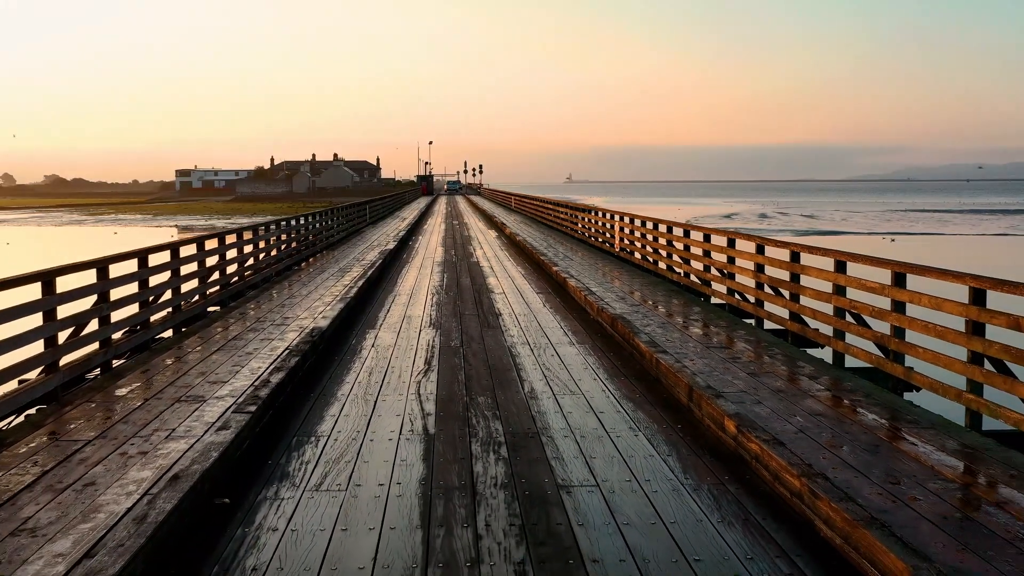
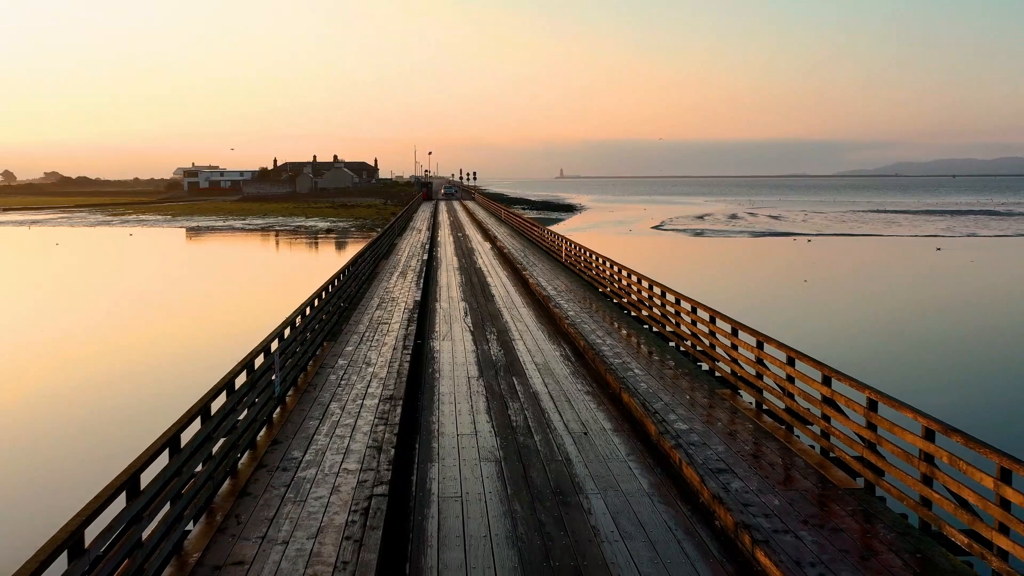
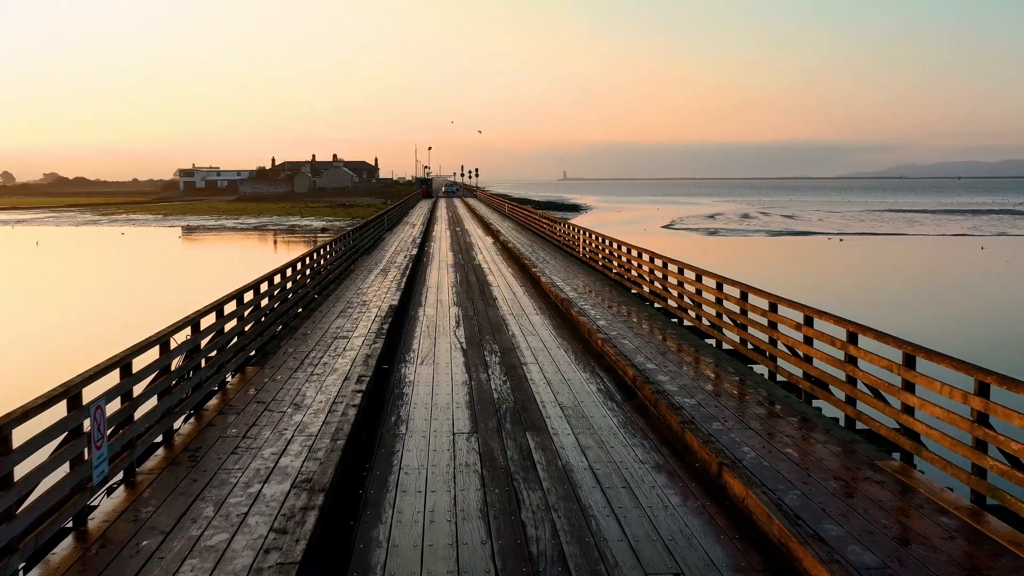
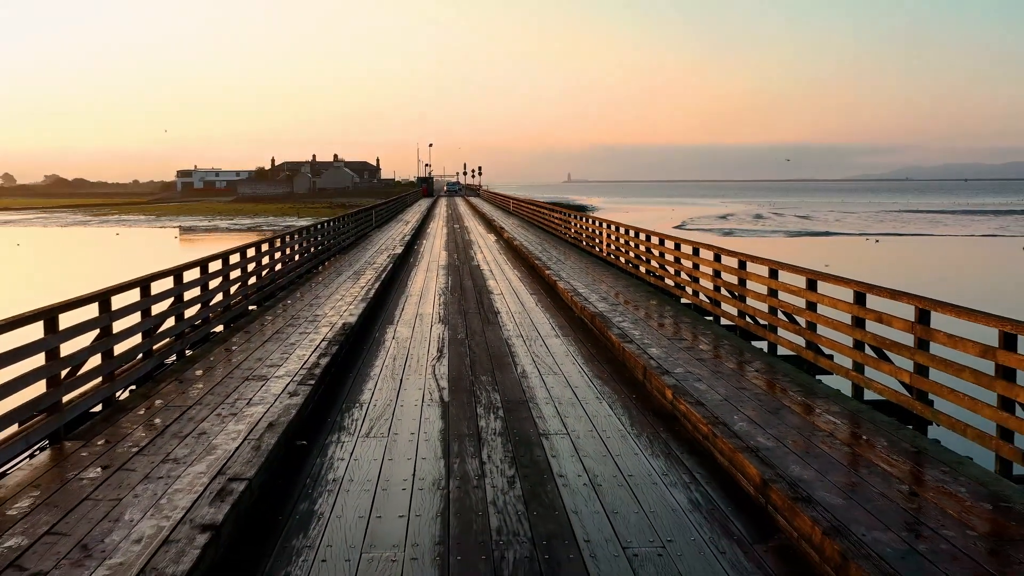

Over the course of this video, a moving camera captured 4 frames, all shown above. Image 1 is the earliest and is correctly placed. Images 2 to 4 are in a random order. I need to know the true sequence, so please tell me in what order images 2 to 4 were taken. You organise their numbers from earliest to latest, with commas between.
4, 3, 2
